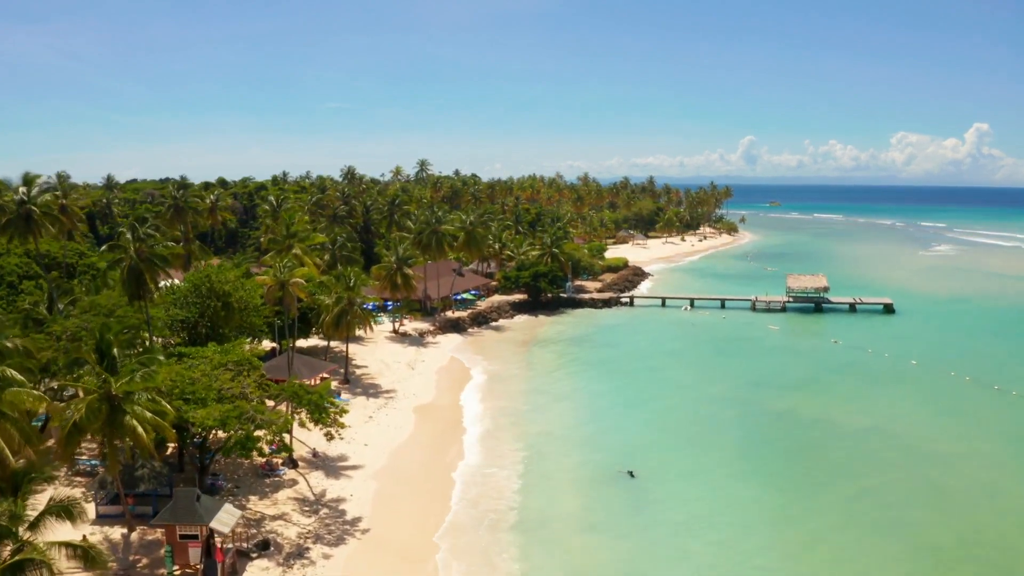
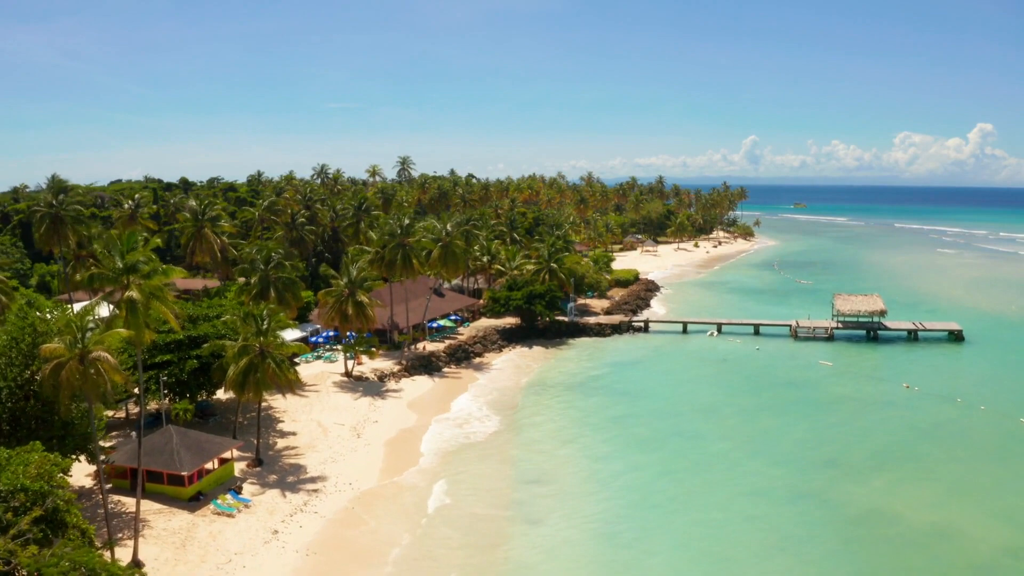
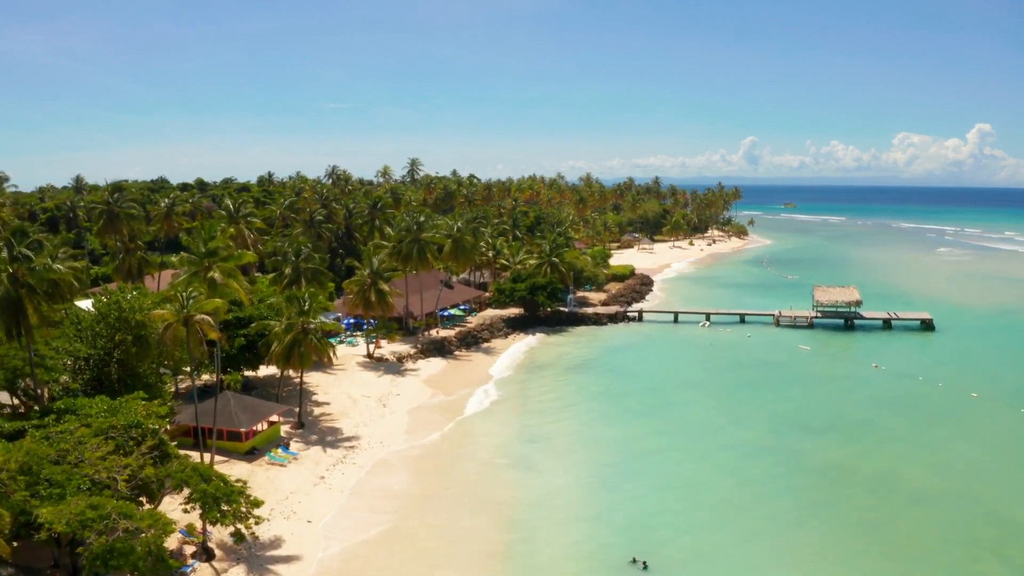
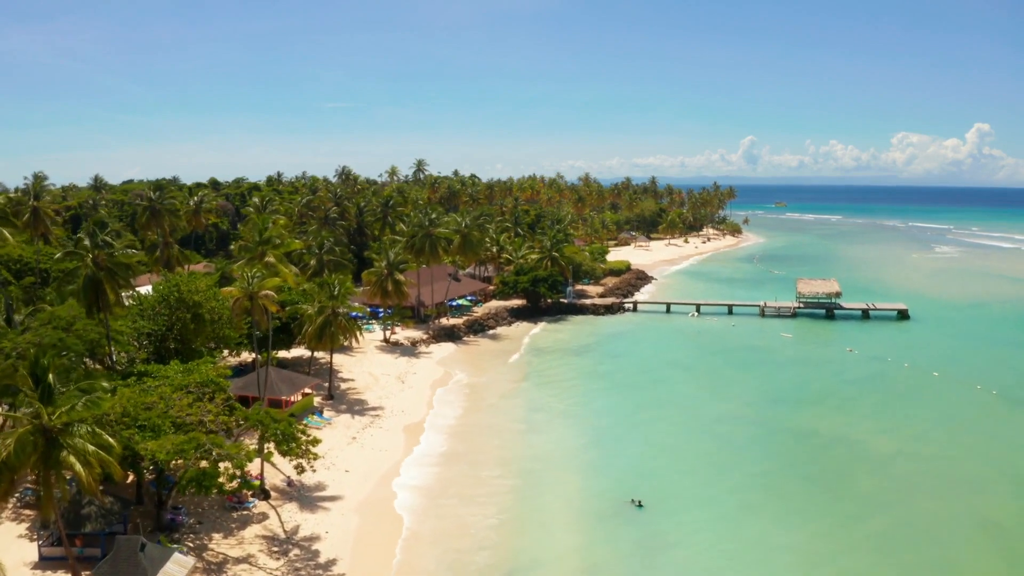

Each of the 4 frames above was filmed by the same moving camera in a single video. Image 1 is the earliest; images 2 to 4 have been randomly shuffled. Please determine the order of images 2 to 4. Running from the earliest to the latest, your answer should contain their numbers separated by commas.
4, 3, 2
